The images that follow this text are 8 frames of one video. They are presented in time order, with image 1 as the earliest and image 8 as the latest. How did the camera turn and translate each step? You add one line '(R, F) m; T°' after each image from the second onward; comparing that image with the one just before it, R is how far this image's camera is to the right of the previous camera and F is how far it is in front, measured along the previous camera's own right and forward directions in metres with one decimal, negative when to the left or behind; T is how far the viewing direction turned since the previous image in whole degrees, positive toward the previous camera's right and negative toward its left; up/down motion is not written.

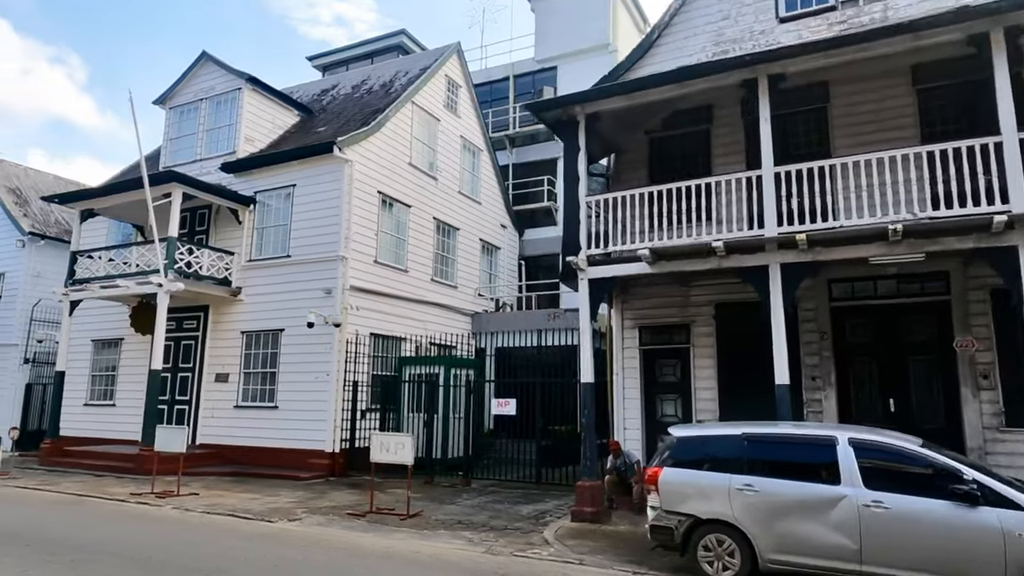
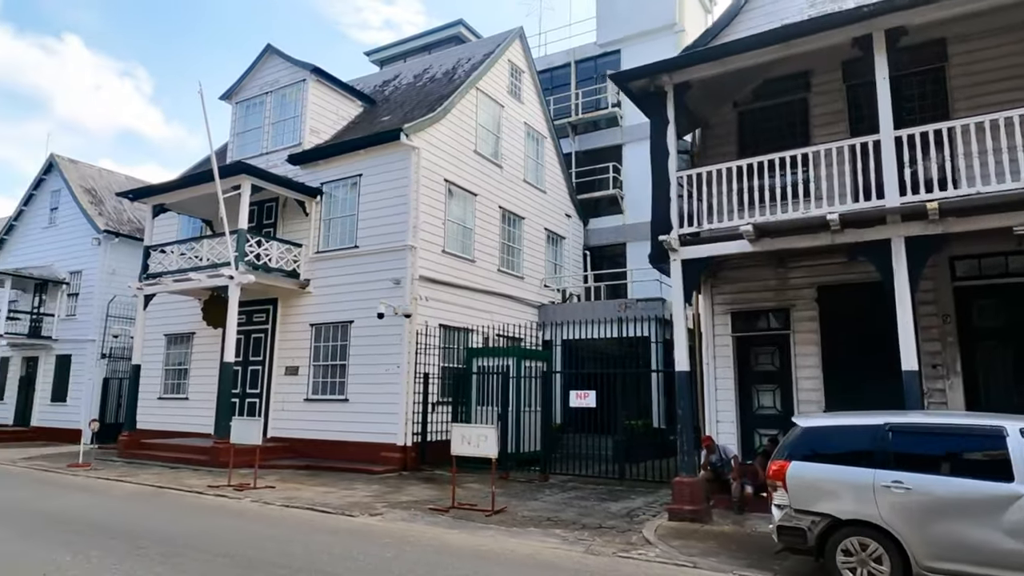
(-0.5, +0.6) m; -4°
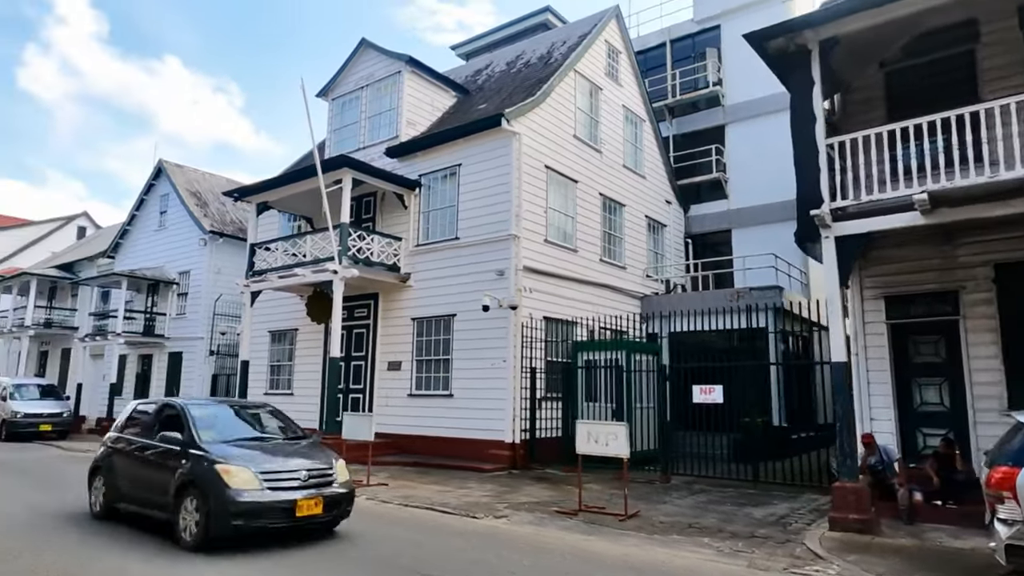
(-0.7, +0.7) m; -7°
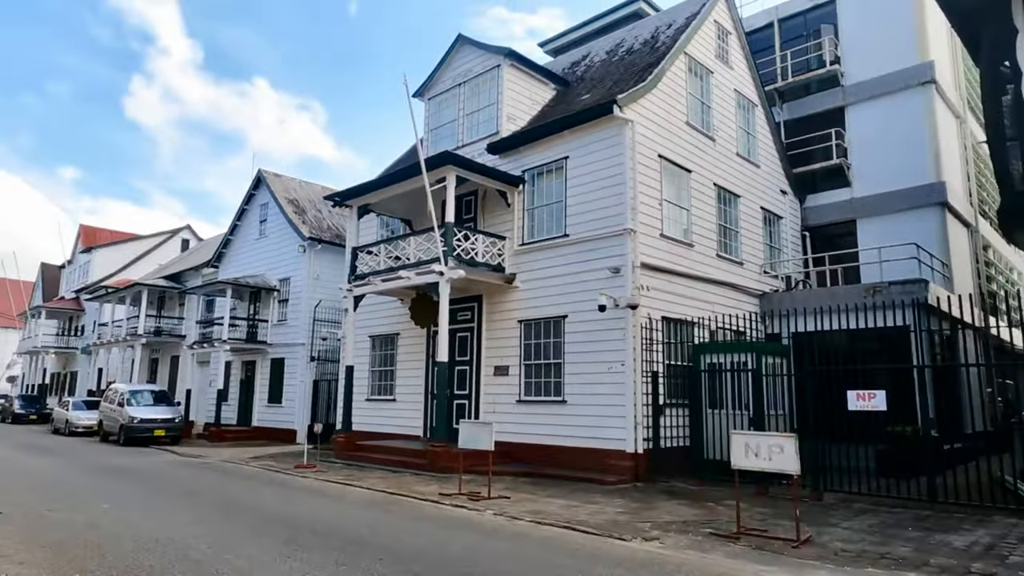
(-0.8, +0.8) m; -6°
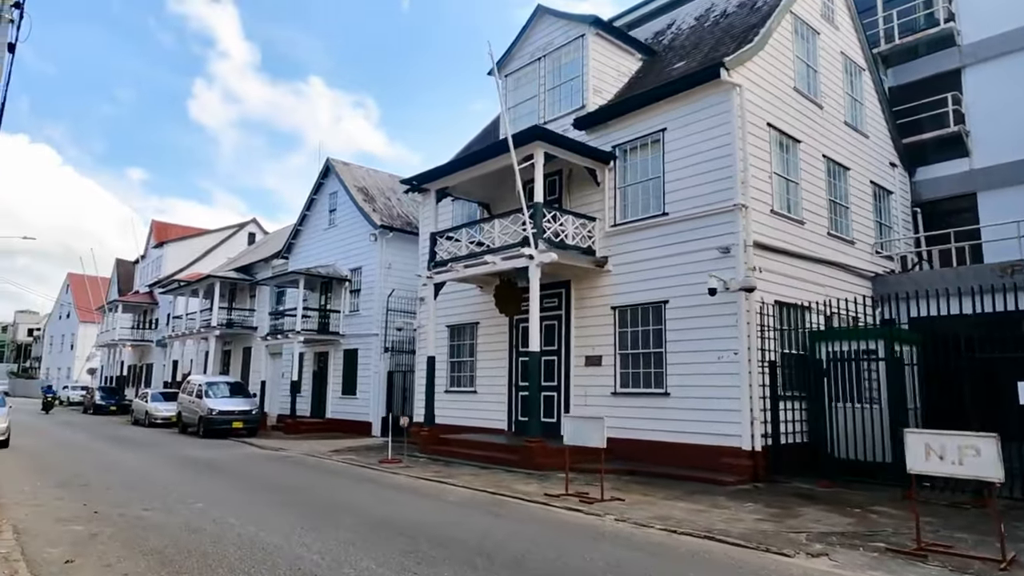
(-0.9, +0.9) m; -4°
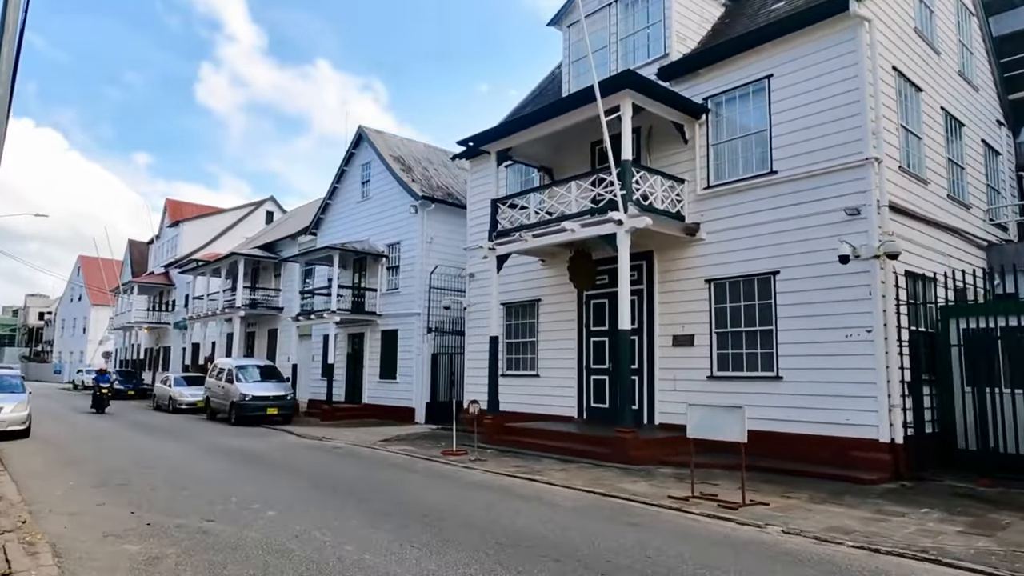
(-1.4, +1.6) m; 0°
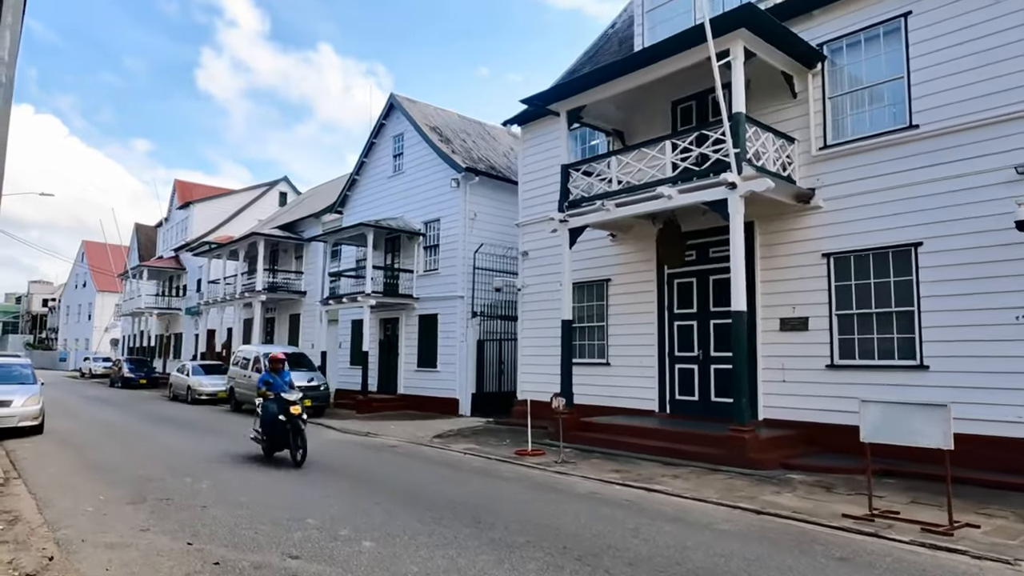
(-1.4, +1.7) m; 0°
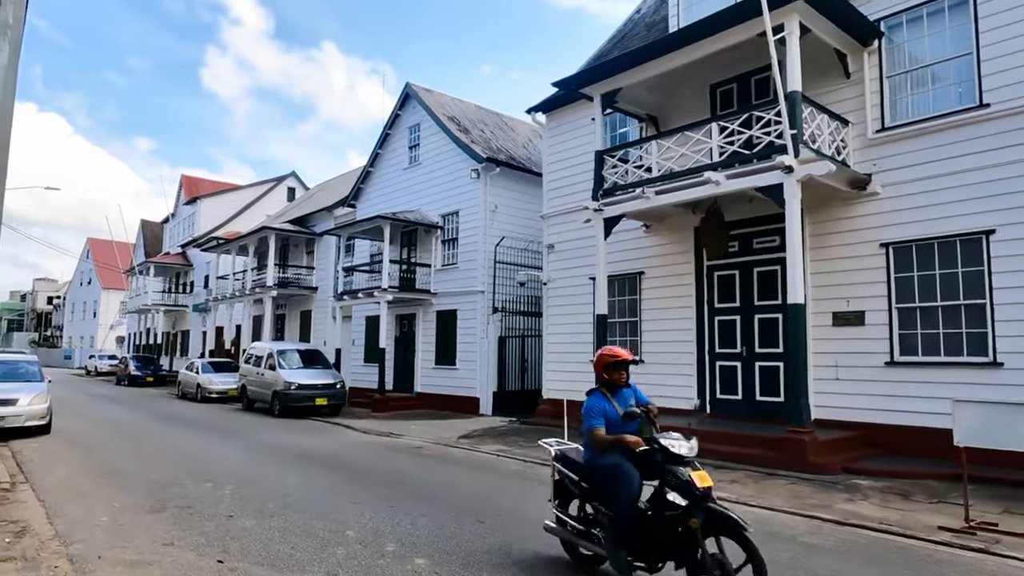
(-0.5, +0.7) m; 0°
